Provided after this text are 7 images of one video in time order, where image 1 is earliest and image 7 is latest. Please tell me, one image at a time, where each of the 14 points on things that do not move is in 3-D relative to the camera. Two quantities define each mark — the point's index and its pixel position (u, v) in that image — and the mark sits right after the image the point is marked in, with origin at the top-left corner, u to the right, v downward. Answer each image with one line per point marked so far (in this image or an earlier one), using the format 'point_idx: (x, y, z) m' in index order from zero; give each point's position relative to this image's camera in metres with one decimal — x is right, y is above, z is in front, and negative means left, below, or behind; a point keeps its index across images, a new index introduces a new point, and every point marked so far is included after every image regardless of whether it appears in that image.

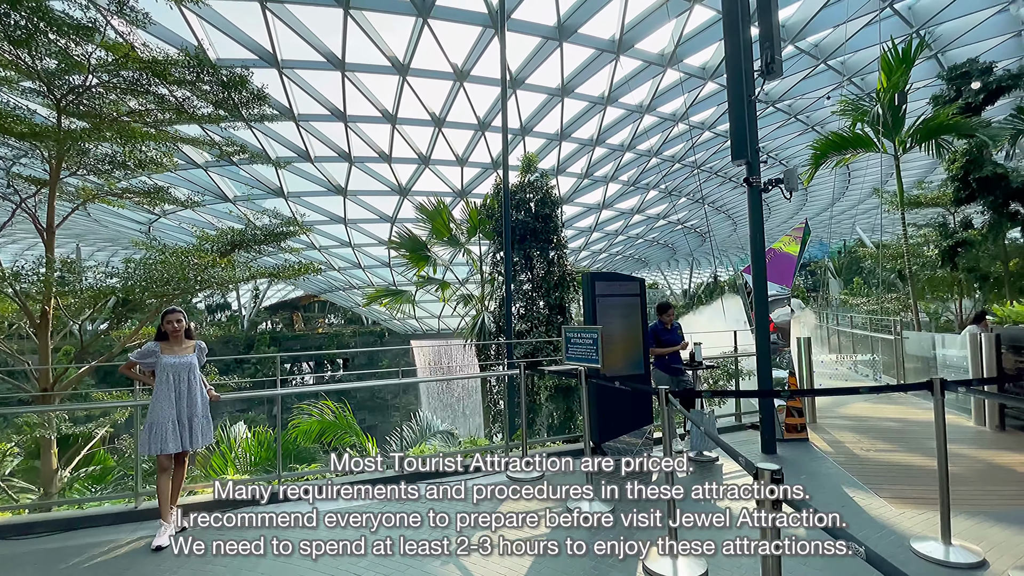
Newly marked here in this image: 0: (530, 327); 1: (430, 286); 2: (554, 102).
0: (+0.3, -0.6, +7.9) m
1: (-1.6, 0.0, +9.6) m
2: (+1.4, +6.2, +16.1) m
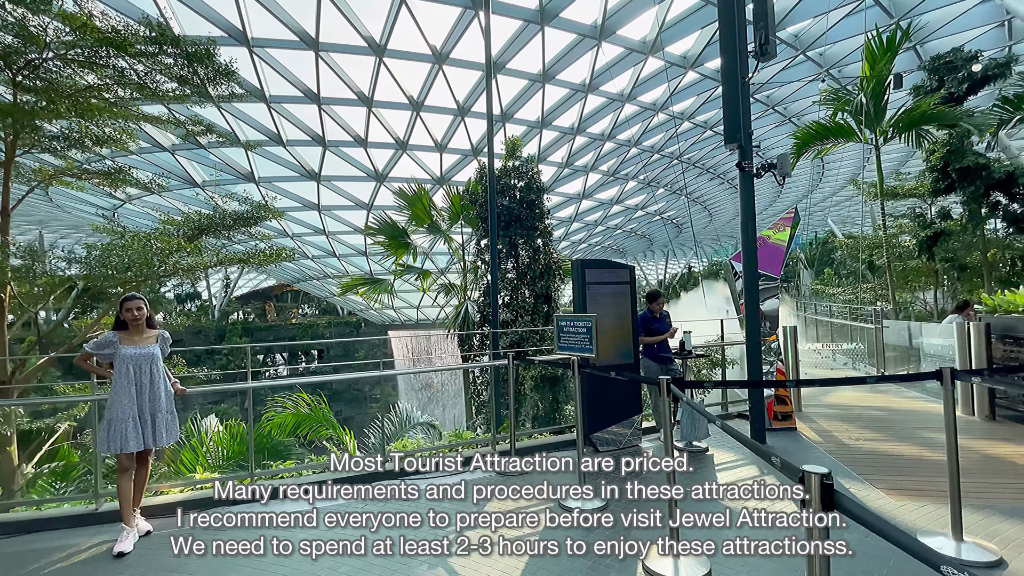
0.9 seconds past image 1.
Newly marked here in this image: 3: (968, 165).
0: (0.0, -0.5, +7.7) m
1: (-2.0, +0.3, +9.3) m
2: (+0.8, +6.6, +15.9) m
3: (+8.7, +2.3, +9.1) m
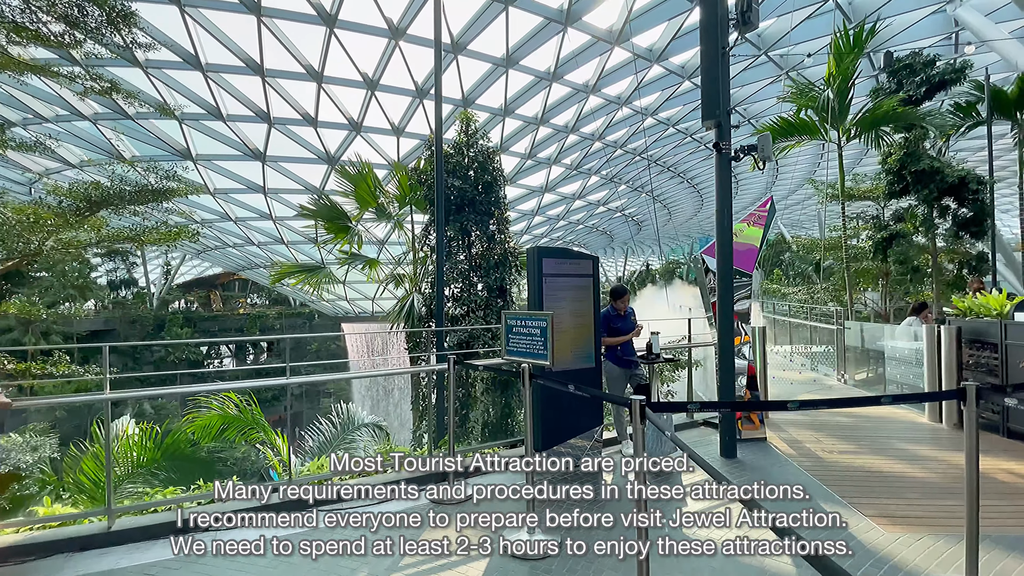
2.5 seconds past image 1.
0: (-0.7, -0.3, +7.1) m
1: (-2.8, +0.4, +8.5) m
2: (-0.4, +6.8, +15.2) m
3: (+7.9, +2.3, +9.2) m
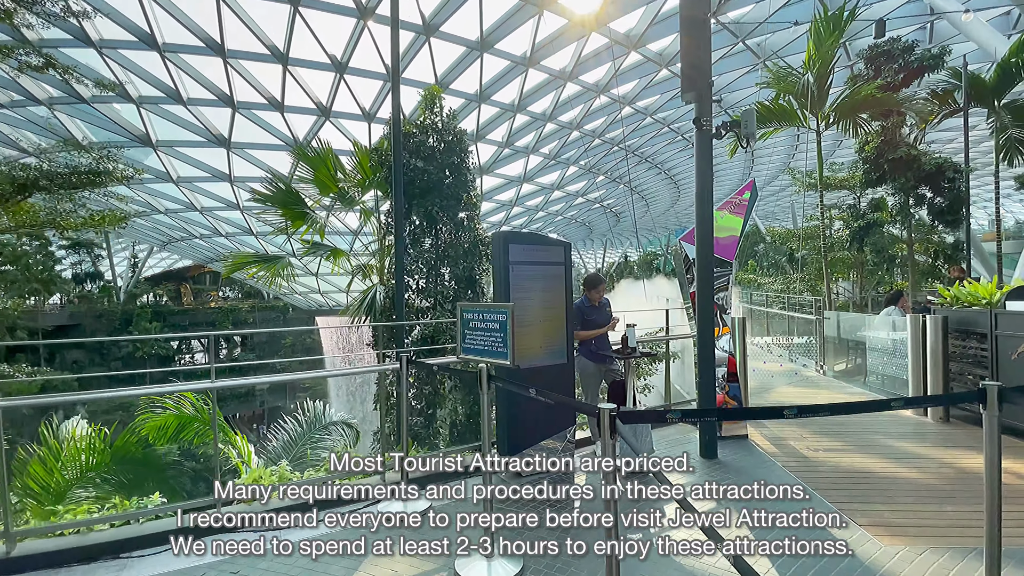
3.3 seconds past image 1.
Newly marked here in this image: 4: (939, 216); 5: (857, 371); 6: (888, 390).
0: (-1.1, -0.2, +6.7) m
1: (-3.2, +0.6, +8.1) m
2: (-1.2, +7.1, +14.7) m
3: (+7.4, +2.5, +9.1) m
4: (+8.3, +1.4, +9.3) m
5: (+5.3, -1.3, +7.4) m
6: (+5.4, -1.5, +6.8) m
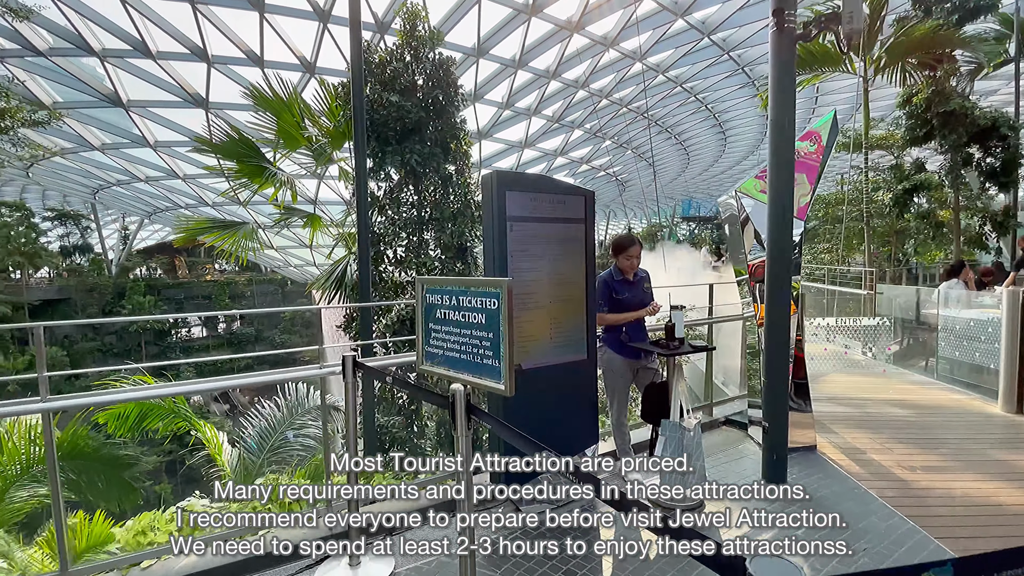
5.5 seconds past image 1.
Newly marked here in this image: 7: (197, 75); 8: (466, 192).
0: (-1.1, +0.1, +5.7) m
1: (-3.2, +1.0, +7.0) m
2: (-1.2, +7.9, +13.3) m
3: (+7.4, +3.0, +7.9) m
4: (+8.3, +1.9, +8.2) m
5: (+5.3, -0.9, +6.5) m
6: (+5.4, -1.1, +5.9) m
7: (-9.9, +6.7, +15.1) m
8: (-0.6, +1.2, +5.9) m
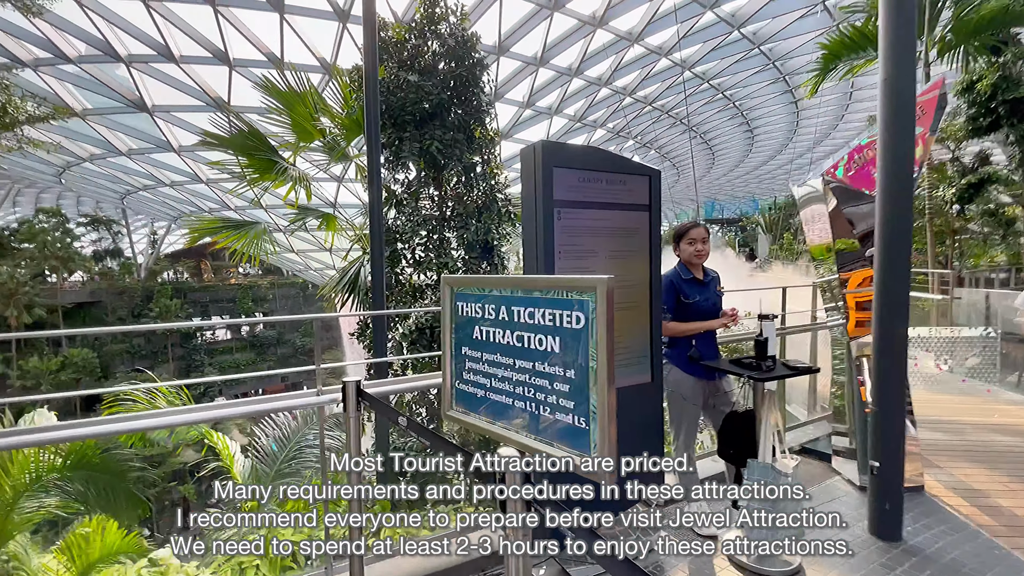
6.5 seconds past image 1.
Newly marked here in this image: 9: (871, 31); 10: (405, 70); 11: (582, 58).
0: (-0.8, +0.1, +5.3) m
1: (-2.9, +1.0, +6.7) m
2: (-0.6, +7.8, +12.9) m
3: (+7.8, +2.9, +7.2) m
4: (+8.7, +1.9, +7.4) m
5: (+5.7, -0.9, +5.8) m
6: (+5.7, -1.1, +5.2) m
7: (-9.2, +6.6, +15.1) m
8: (-0.2, +1.1, +5.4) m
9: (+4.0, +2.9, +5.4) m
10: (-1.1, +2.2, +5.3) m
11: (+2.4, +7.9, +16.6) m
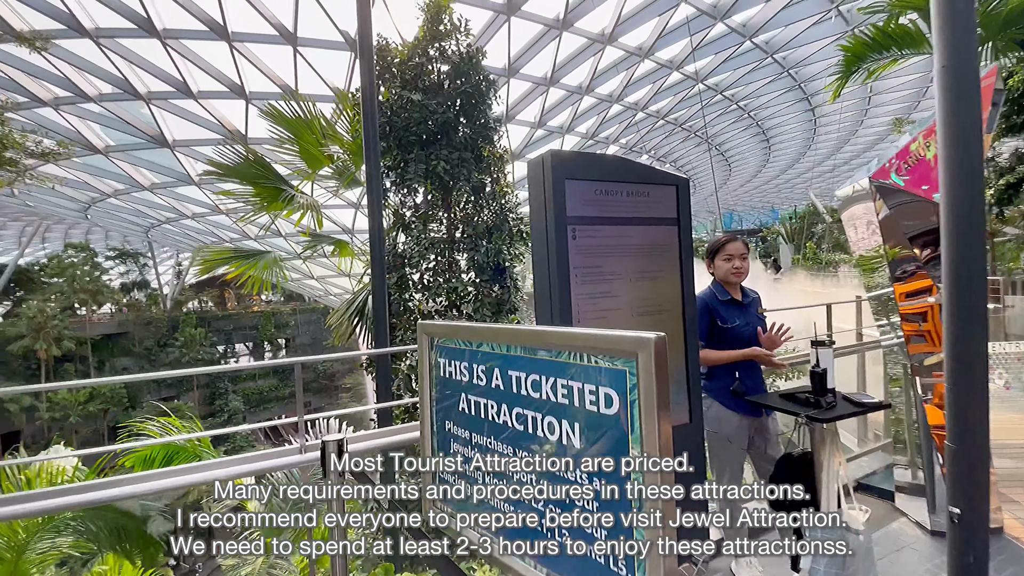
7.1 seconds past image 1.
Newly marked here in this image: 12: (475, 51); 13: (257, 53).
0: (-0.6, -0.2, +5.1) m
1: (-2.7, +0.6, +6.6) m
2: (-0.4, +7.2, +13.0) m
3: (+7.9, +2.9, +6.8) m
4: (+8.9, +1.8, +6.9) m
5: (+5.9, -1.0, +5.3) m
6: (+5.9, -1.2, +4.7) m
7: (-8.9, +5.7, +15.4) m
8: (-0.1, +0.9, +5.3) m
9: (+4.1, +2.8, +5.1) m
10: (-1.0, +1.9, +5.2) m
11: (+2.8, +7.3, +16.5) m
12: (-0.4, +2.4, +5.2) m
13: (-7.0, +6.5, +13.2) m
